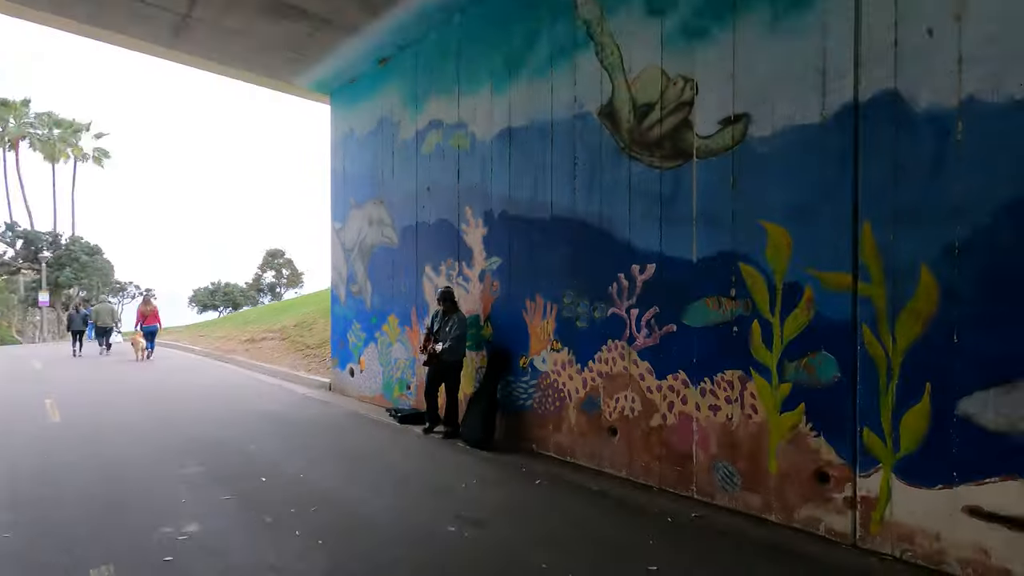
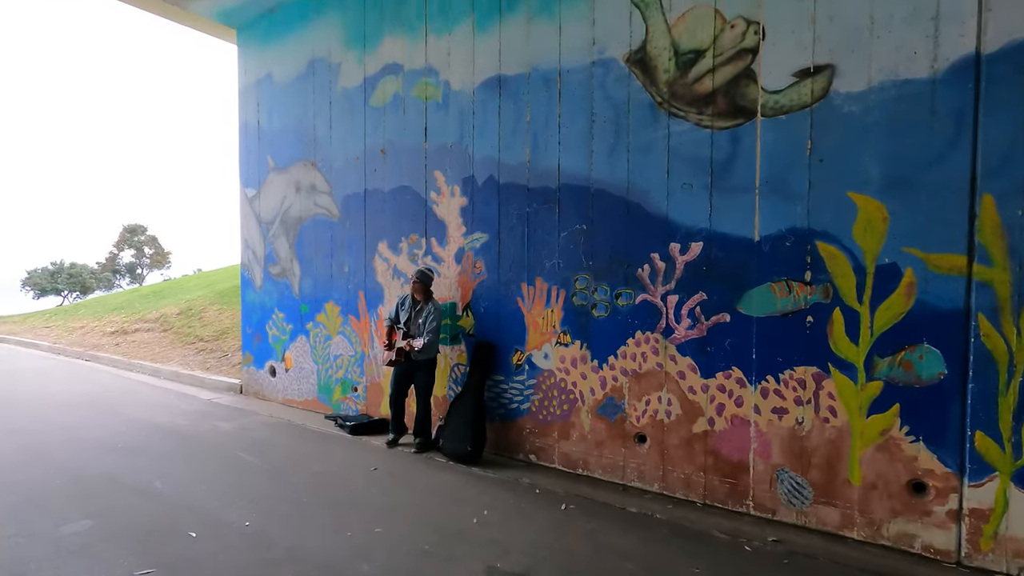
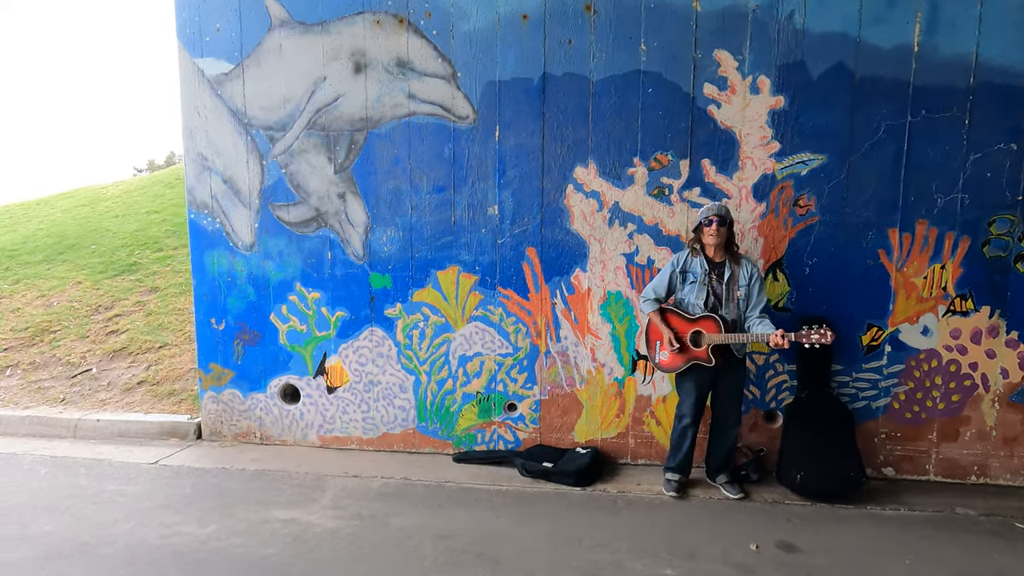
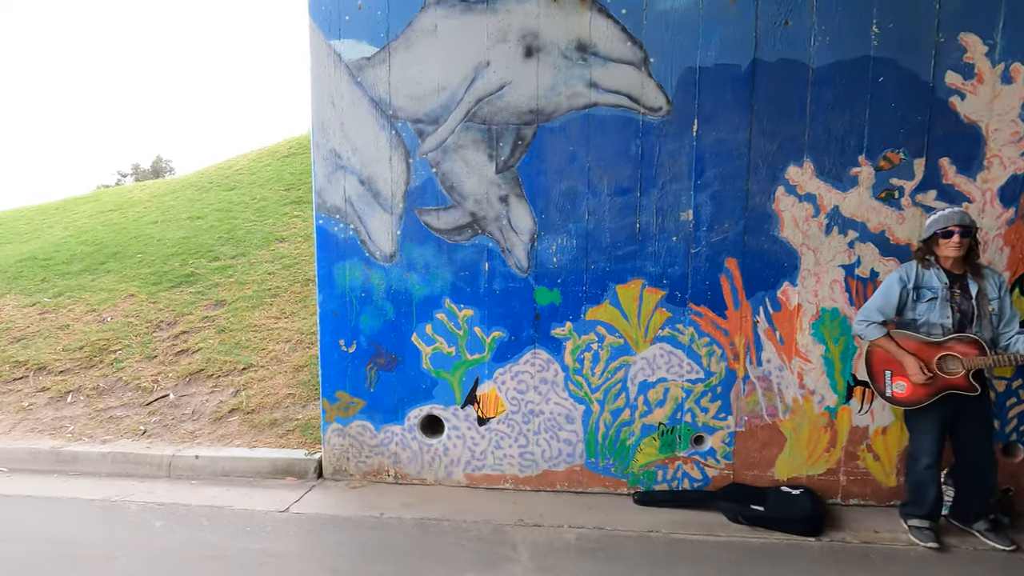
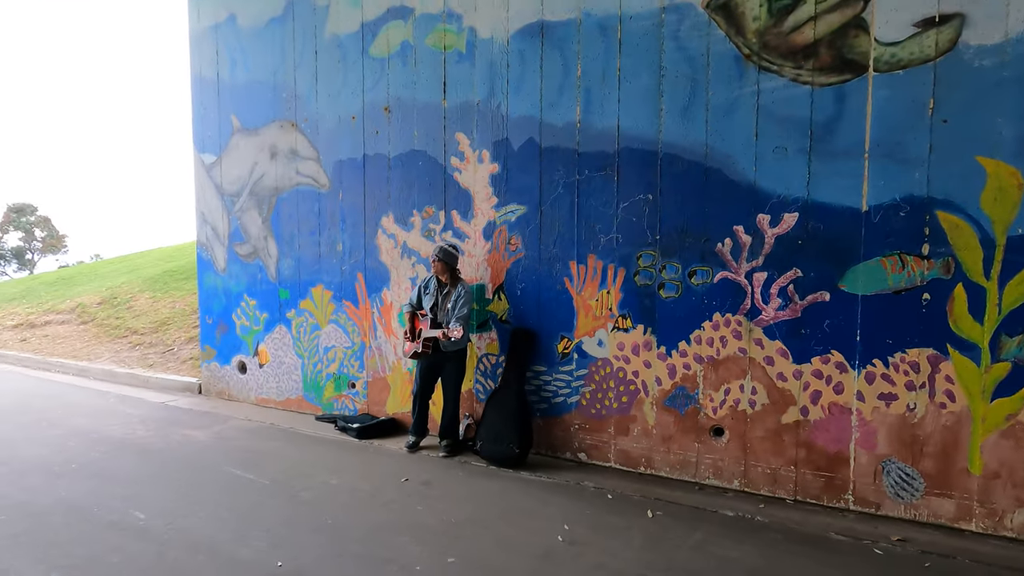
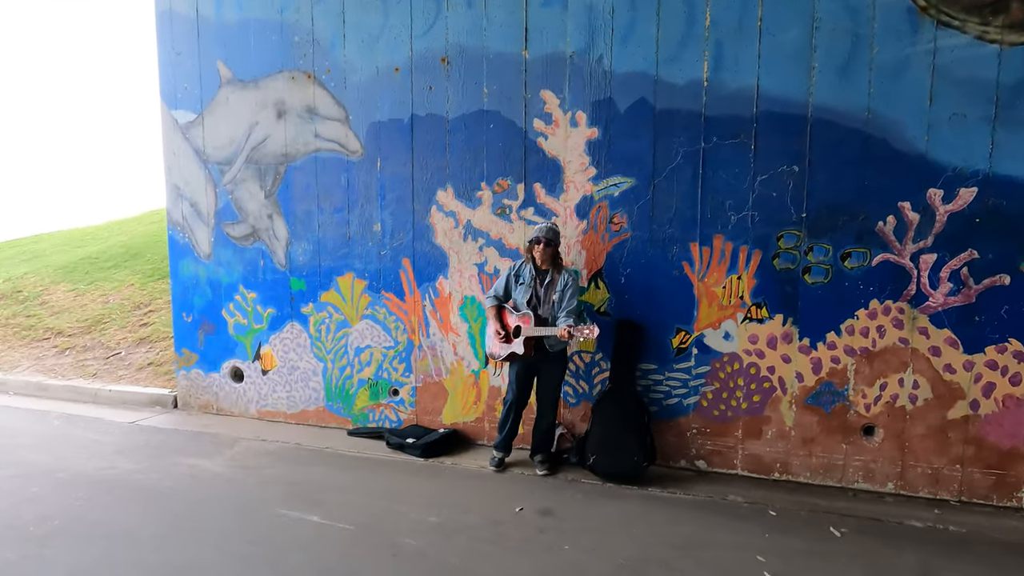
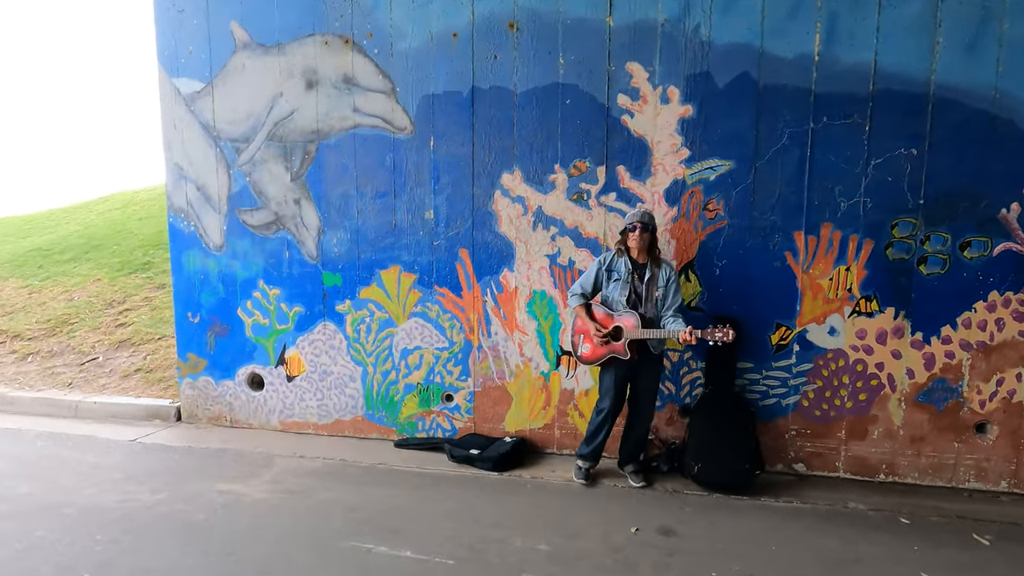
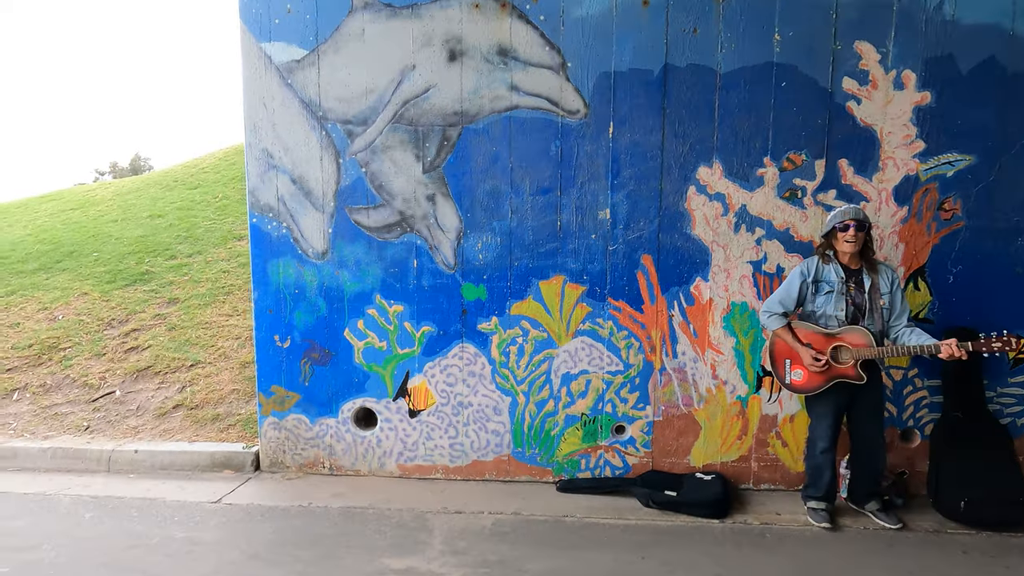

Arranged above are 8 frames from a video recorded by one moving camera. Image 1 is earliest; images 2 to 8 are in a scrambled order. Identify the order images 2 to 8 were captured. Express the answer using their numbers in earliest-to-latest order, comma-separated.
2, 5, 6, 7, 3, 8, 4
